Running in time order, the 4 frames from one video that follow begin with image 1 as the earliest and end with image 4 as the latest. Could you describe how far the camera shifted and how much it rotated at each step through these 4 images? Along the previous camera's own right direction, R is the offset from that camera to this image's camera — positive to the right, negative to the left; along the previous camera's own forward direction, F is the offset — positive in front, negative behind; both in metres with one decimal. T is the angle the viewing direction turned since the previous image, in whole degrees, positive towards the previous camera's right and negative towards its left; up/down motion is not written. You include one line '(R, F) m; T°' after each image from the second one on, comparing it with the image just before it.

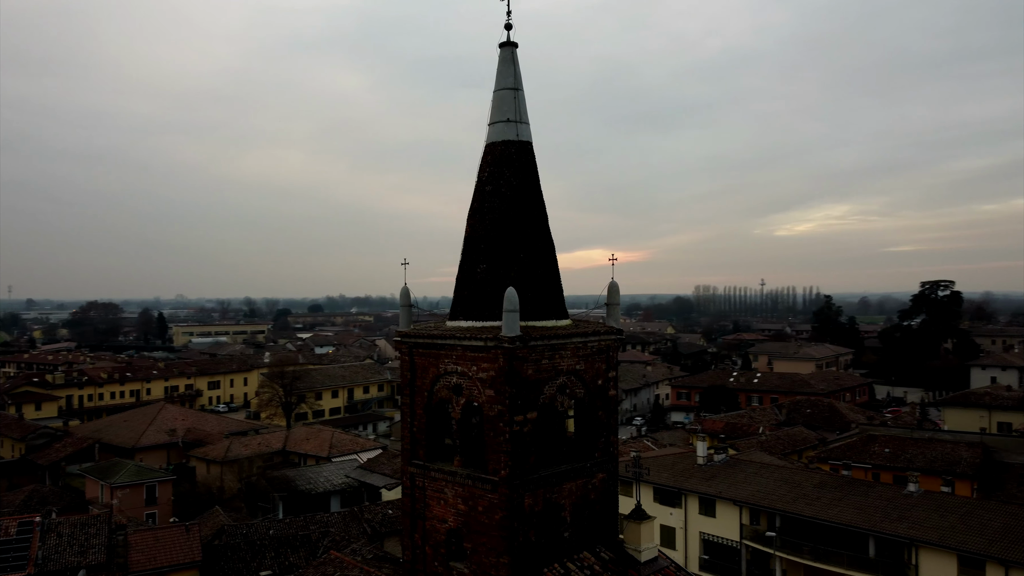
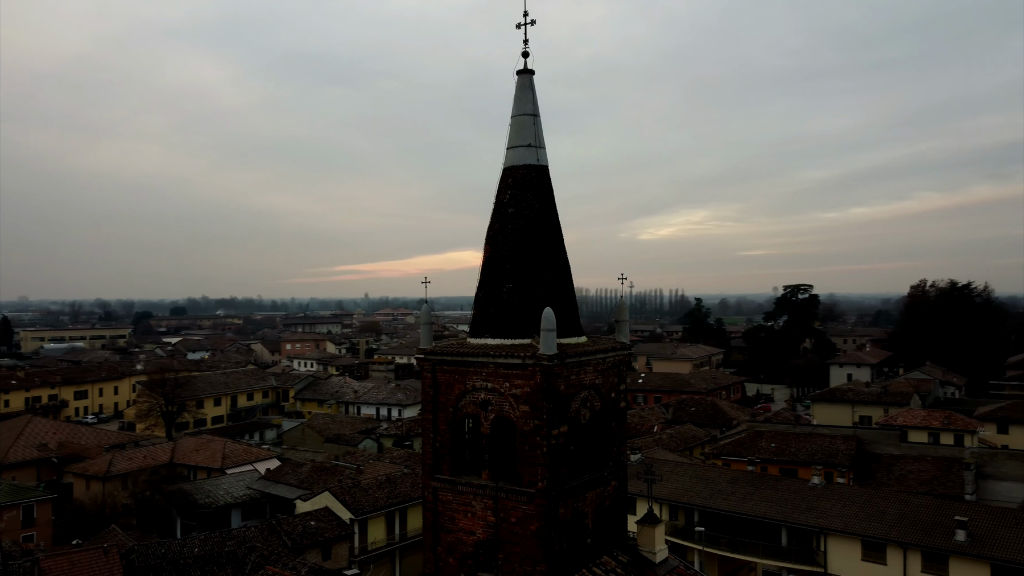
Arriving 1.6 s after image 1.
(+0.2, -0.3) m; -3°
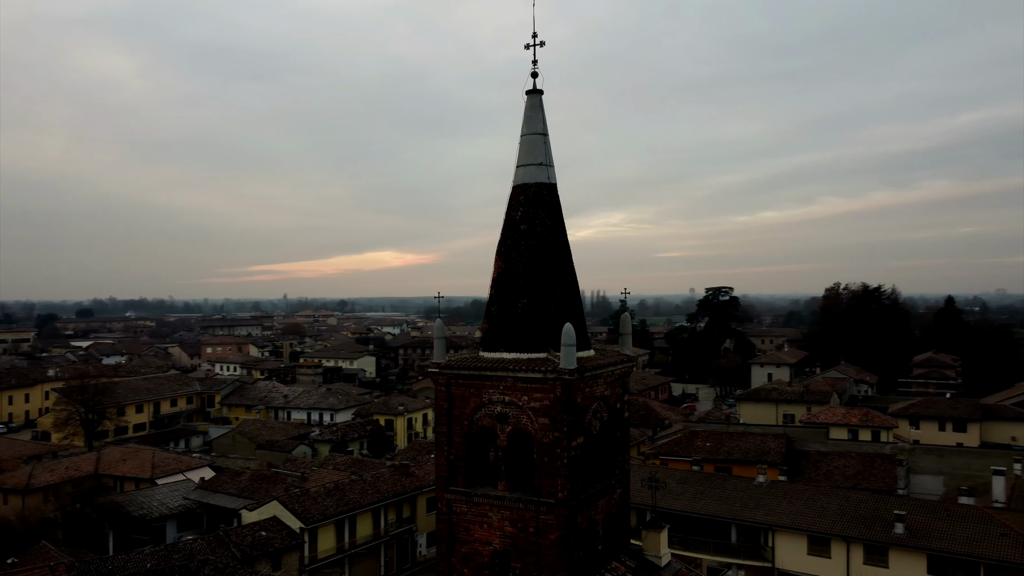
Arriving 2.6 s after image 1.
(-0.9, -0.1) m; +5°
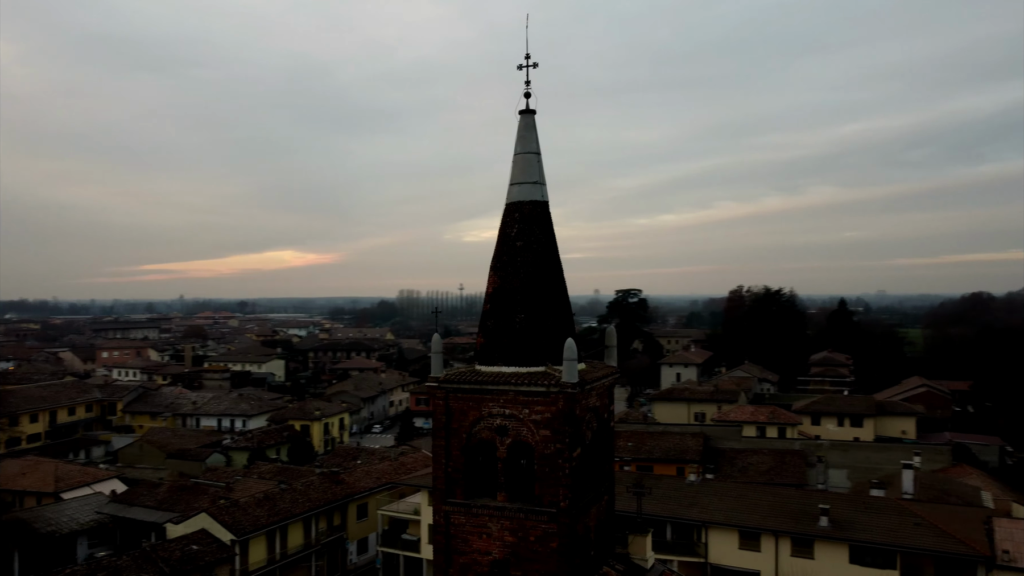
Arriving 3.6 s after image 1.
(-0.9, -0.2) m; +7°
